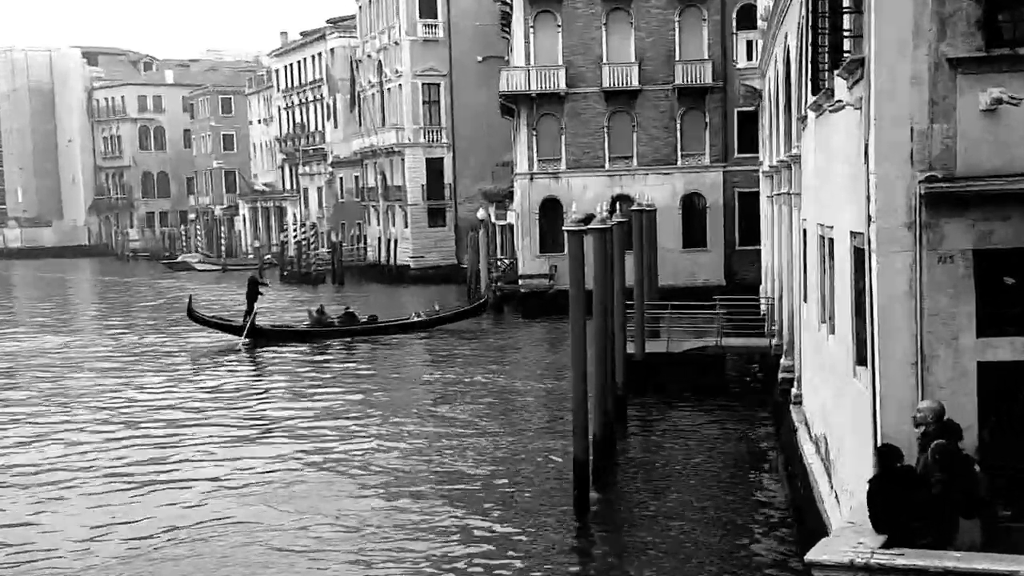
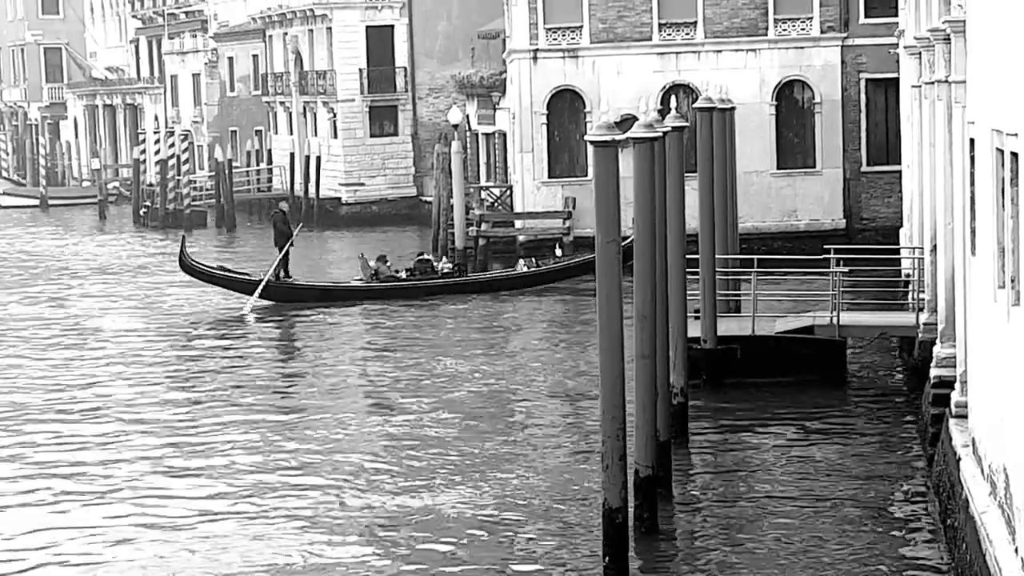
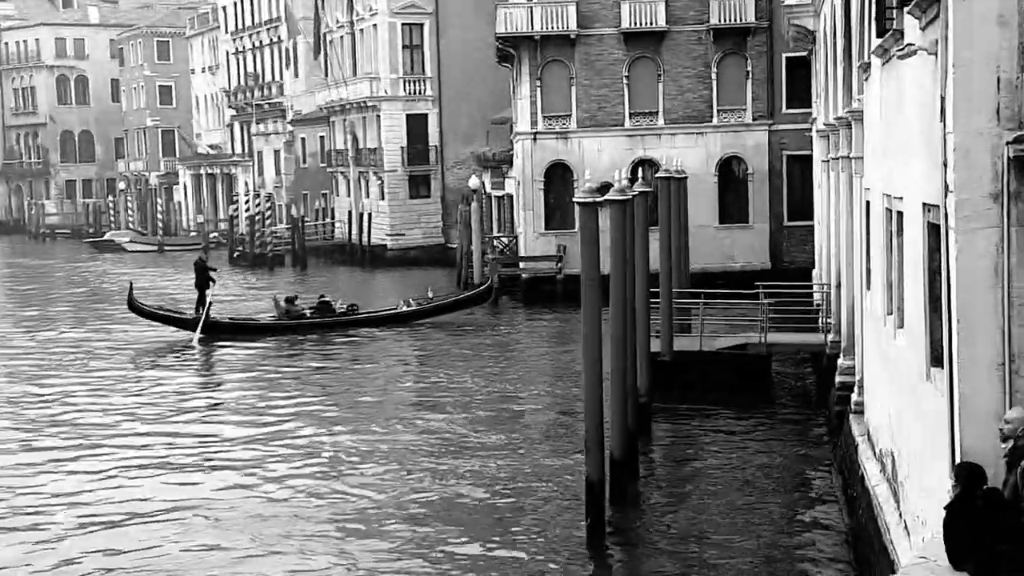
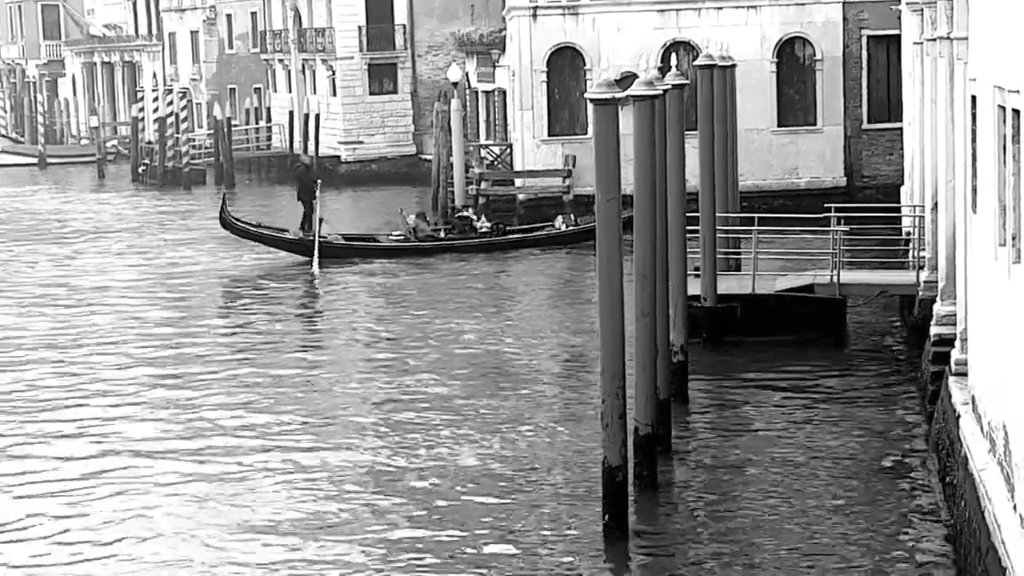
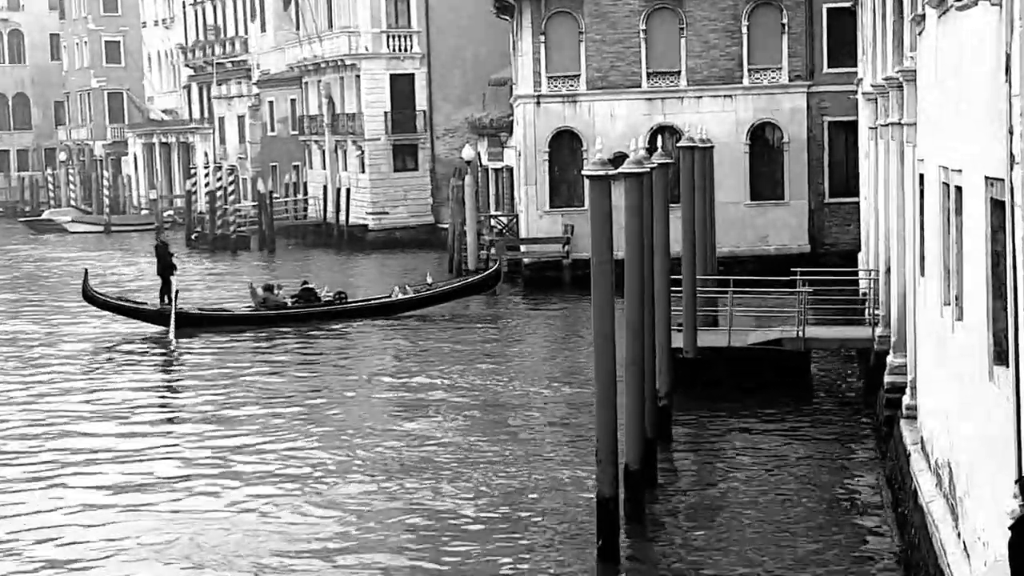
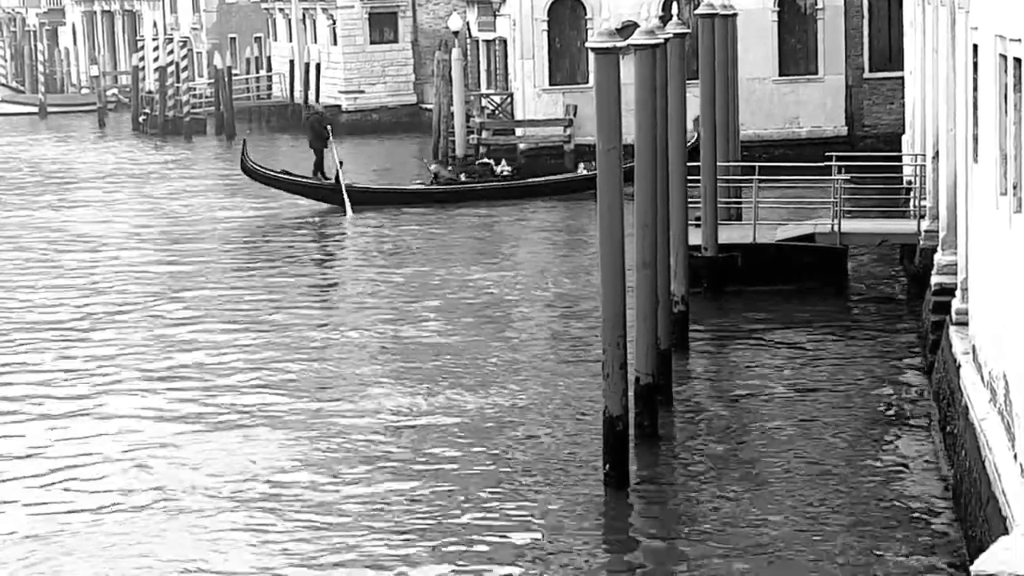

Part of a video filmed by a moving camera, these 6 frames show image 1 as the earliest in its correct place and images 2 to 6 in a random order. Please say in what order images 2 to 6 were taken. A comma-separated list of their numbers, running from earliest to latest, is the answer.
3, 5, 2, 4, 6
